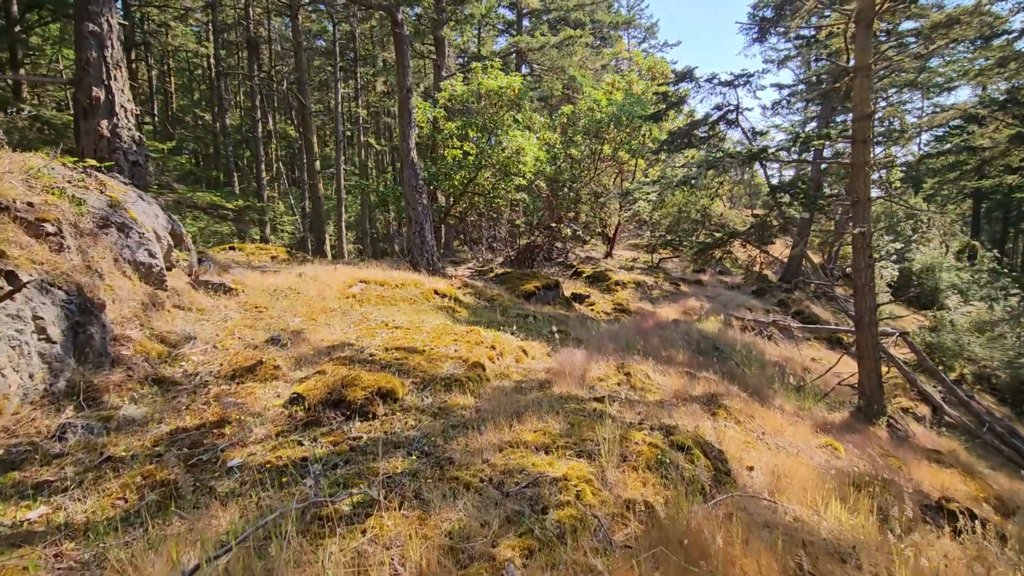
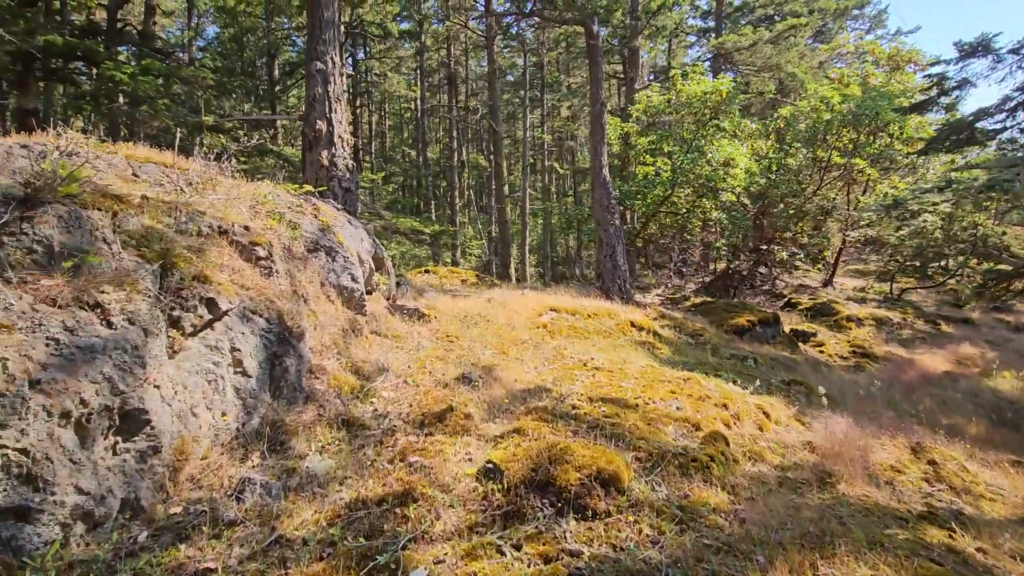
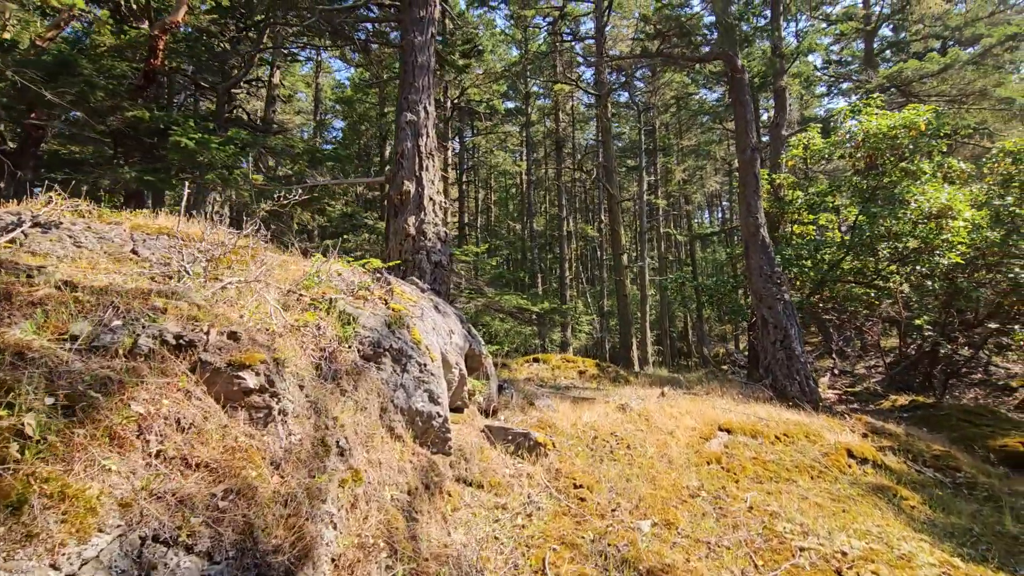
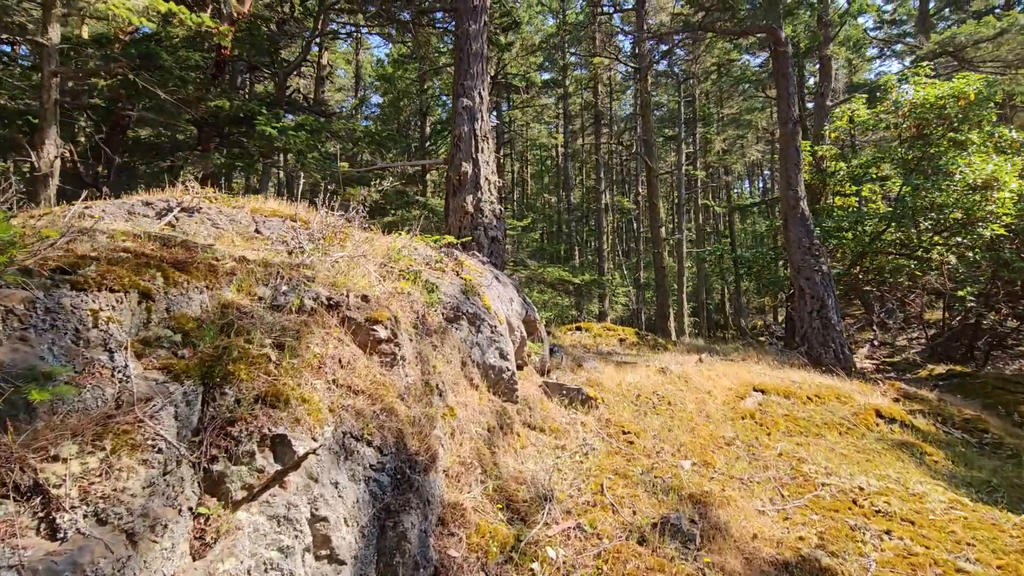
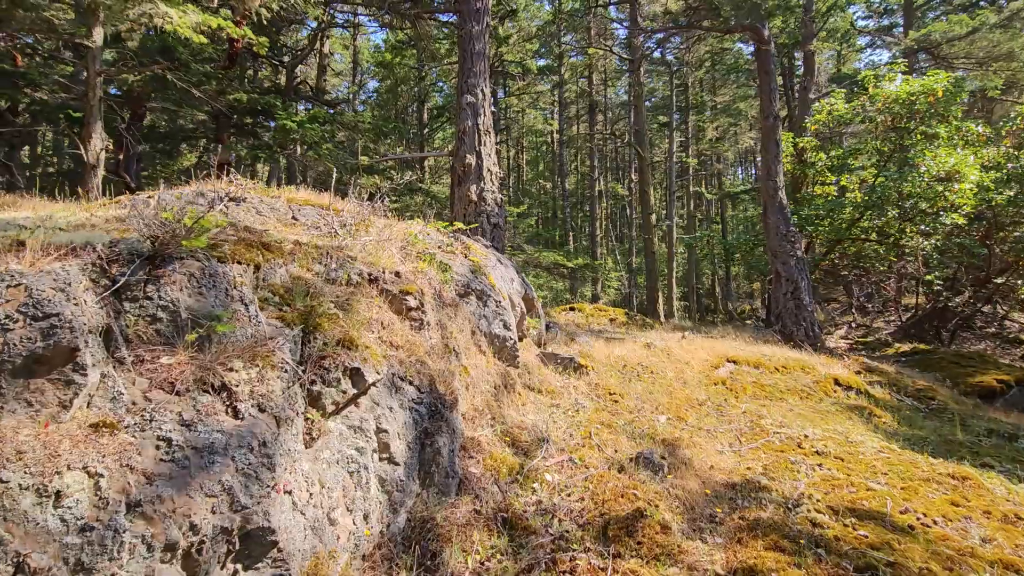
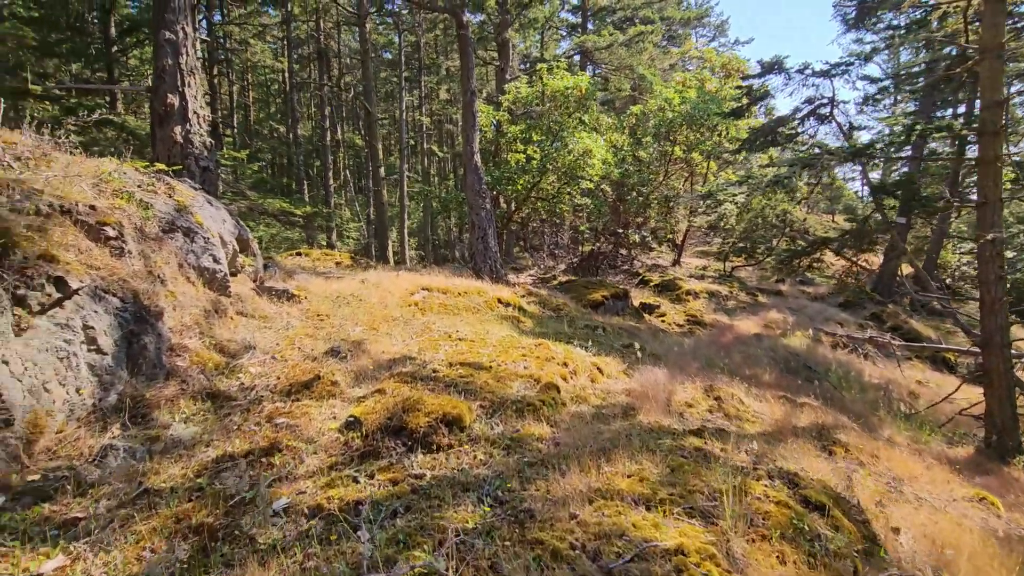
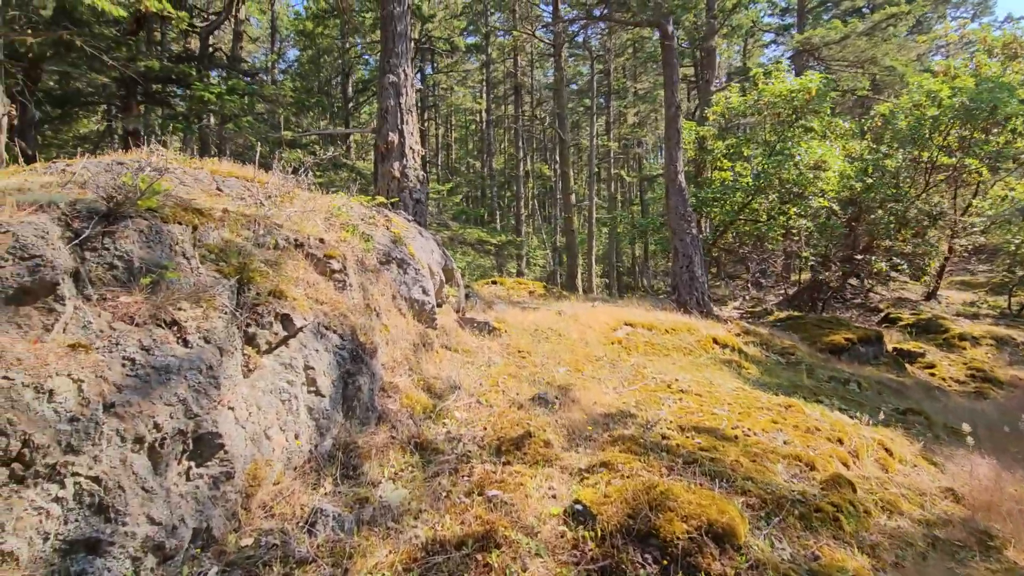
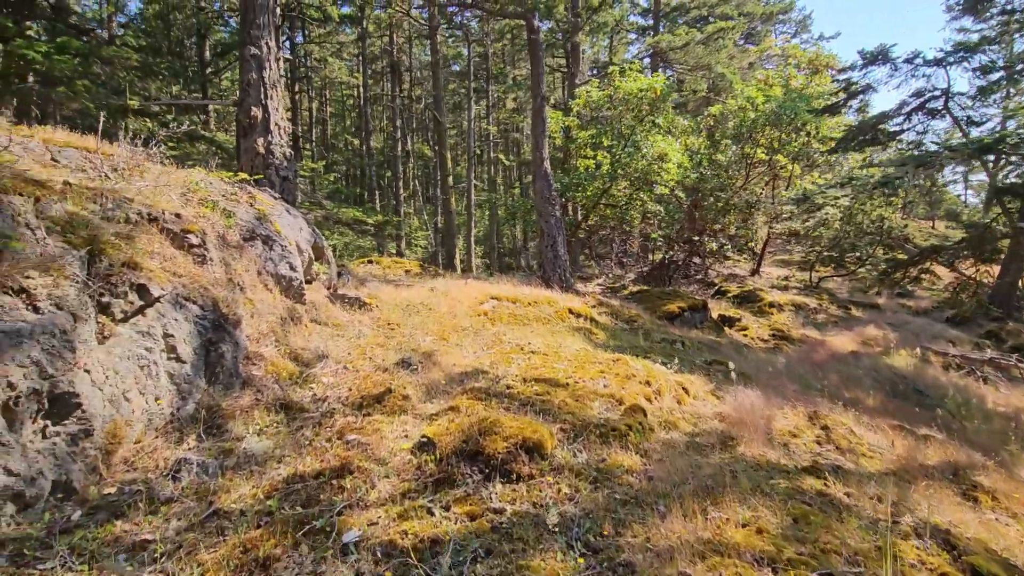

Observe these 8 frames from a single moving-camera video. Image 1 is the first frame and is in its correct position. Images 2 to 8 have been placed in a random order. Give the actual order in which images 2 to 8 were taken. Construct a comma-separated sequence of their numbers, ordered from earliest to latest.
6, 8, 2, 7, 5, 4, 3
